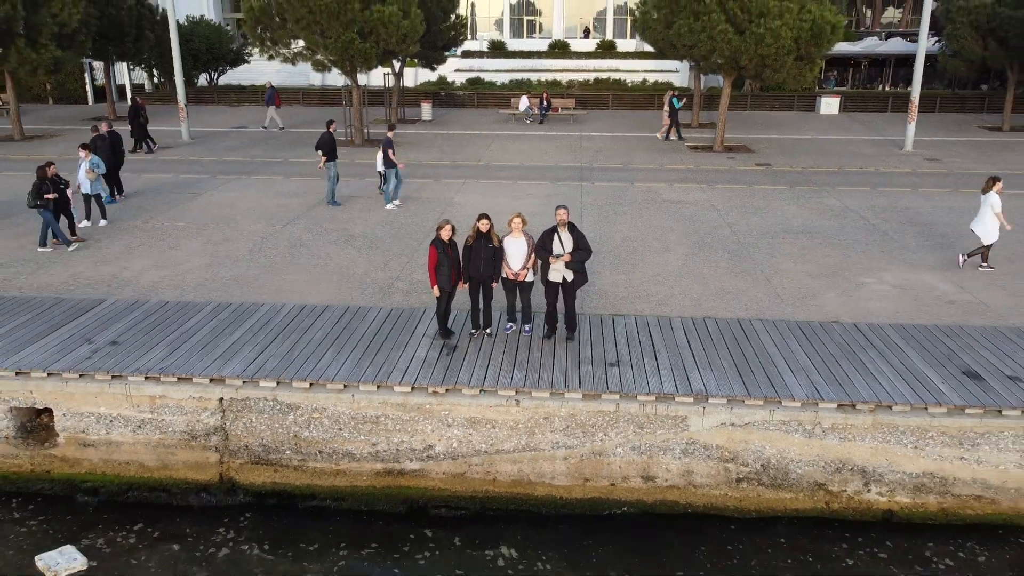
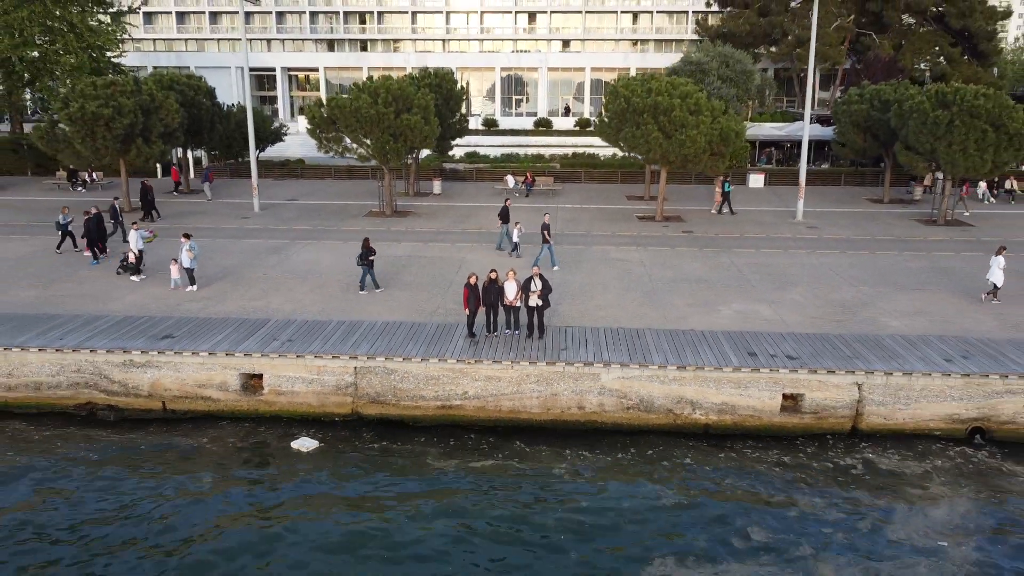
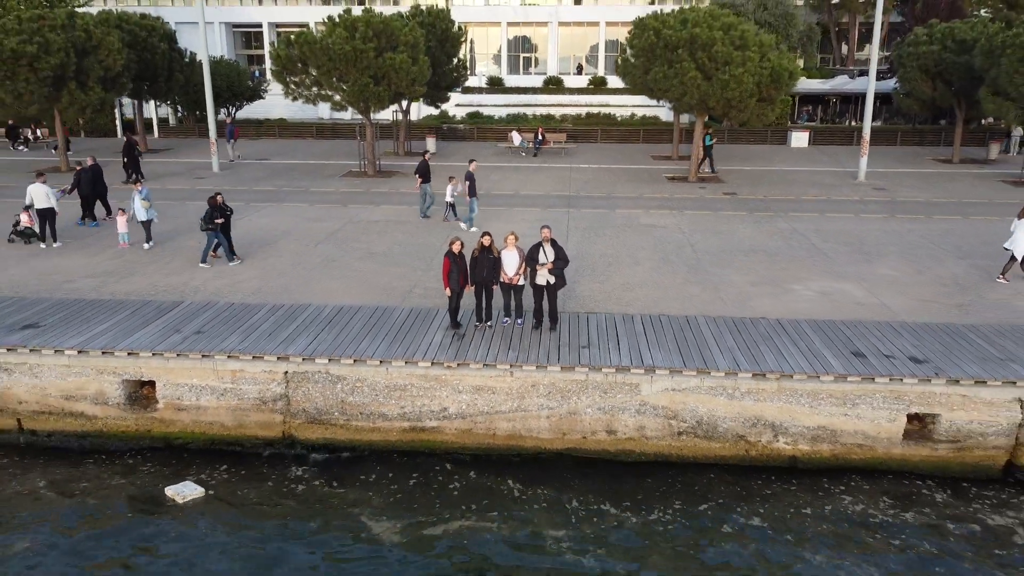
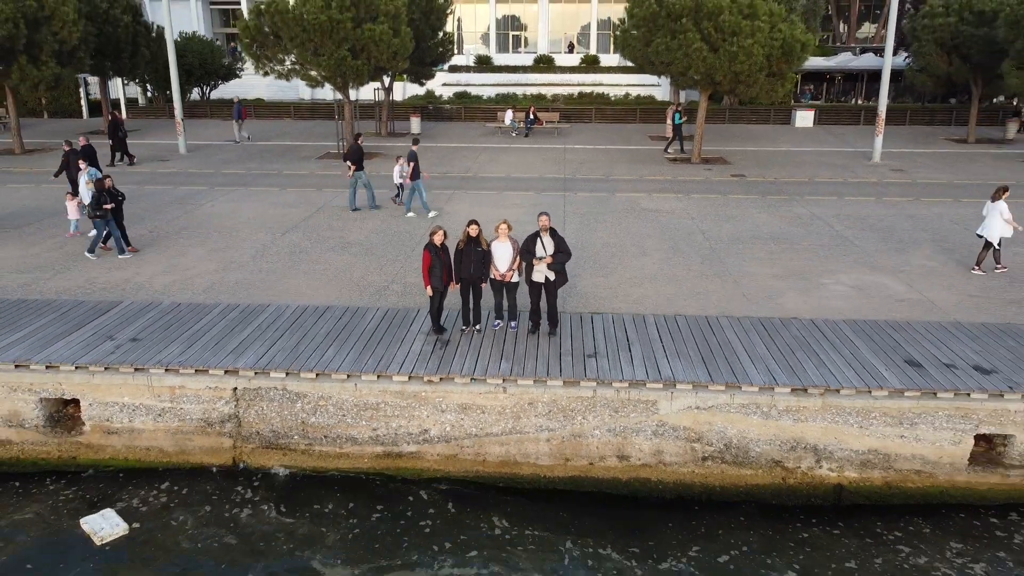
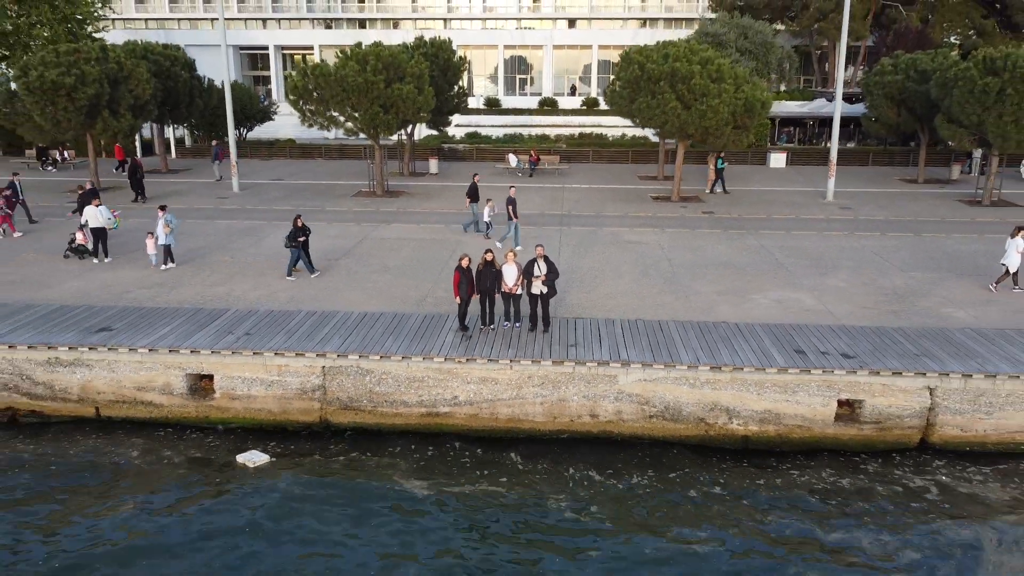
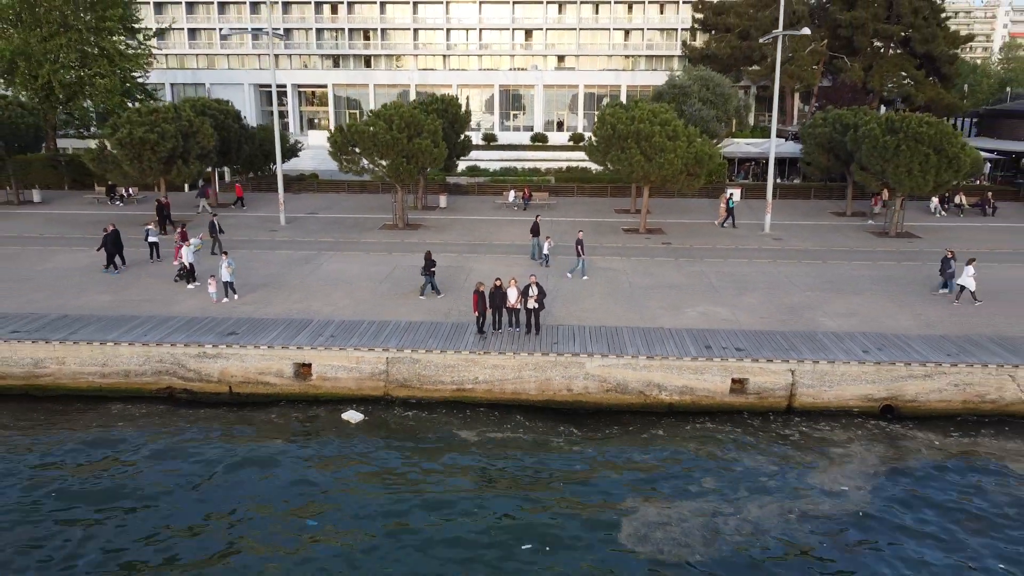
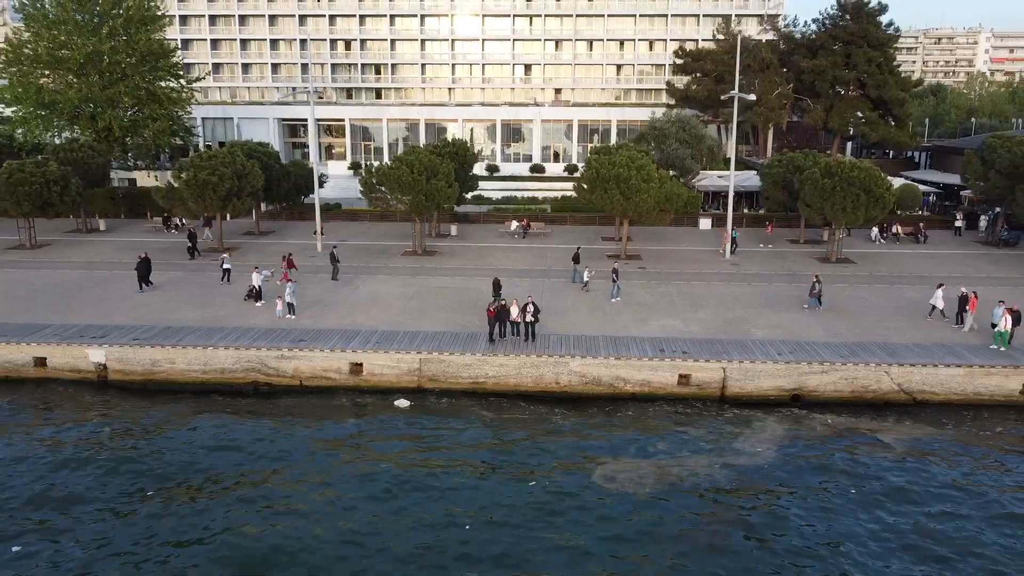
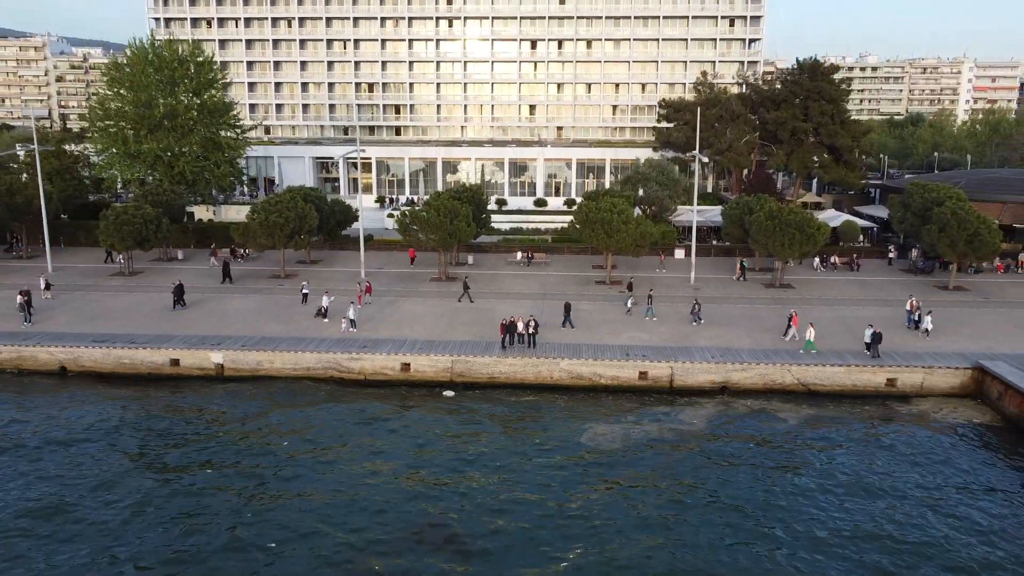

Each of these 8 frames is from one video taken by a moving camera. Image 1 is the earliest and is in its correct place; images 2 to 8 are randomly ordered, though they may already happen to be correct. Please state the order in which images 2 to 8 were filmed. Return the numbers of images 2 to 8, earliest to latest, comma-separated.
4, 3, 5, 2, 6, 7, 8
